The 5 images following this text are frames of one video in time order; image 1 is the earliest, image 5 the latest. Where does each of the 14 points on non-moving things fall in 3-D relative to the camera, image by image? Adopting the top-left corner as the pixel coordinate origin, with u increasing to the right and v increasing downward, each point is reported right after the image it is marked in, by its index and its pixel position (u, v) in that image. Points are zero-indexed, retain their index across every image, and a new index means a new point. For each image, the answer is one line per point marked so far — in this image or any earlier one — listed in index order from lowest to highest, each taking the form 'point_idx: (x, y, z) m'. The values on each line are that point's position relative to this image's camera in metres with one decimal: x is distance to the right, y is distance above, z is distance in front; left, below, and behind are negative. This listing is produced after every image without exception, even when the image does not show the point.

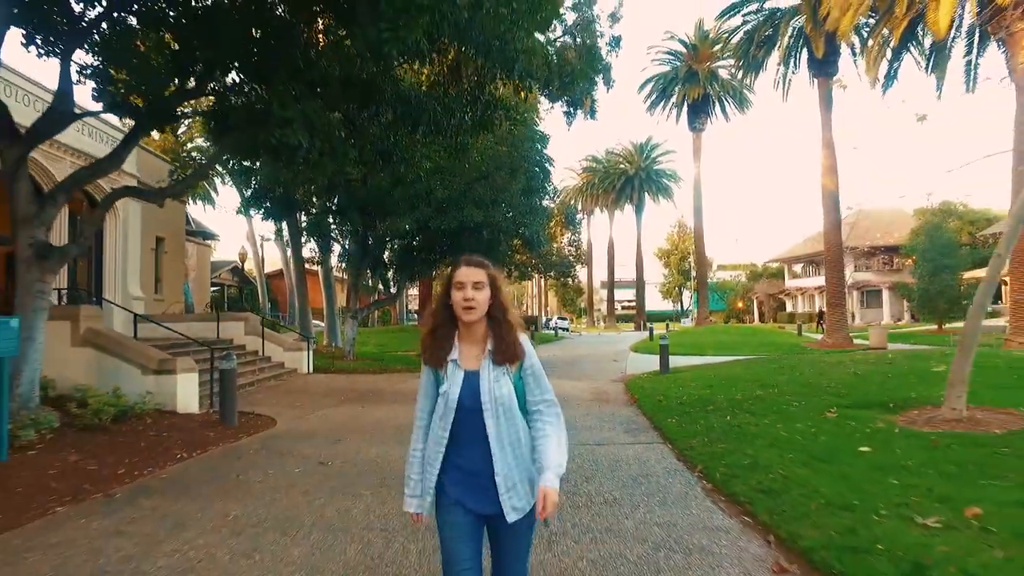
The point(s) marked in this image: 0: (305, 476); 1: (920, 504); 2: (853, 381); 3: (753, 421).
0: (-2.3, -2.1, +7.4) m
1: (+3.4, -1.8, +5.5) m
2: (+6.7, -1.8, +13.0) m
3: (+3.7, -2.0, +10.0) m
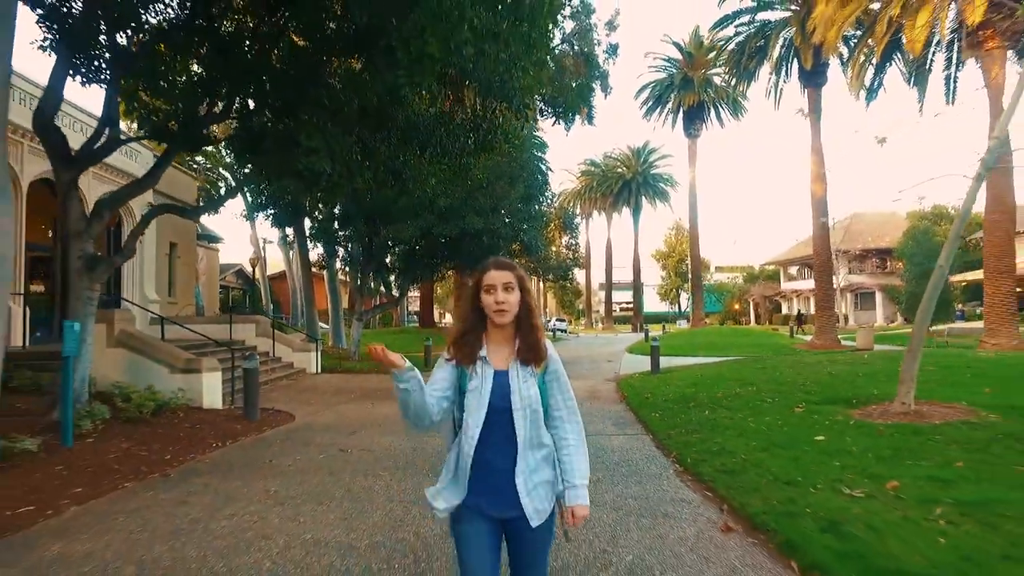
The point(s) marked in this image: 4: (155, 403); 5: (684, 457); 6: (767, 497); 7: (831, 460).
0: (-2.3, -2.2, +8.4) m
1: (+3.4, -1.9, +6.5) m
2: (+6.7, -1.9, +14.1) m
3: (+3.7, -2.1, +11.0) m
4: (-5.7, -1.8, +10.5) m
5: (+2.2, -2.1, +8.3) m
6: (+2.4, -1.9, +6.2) m
7: (+3.6, -1.9, +7.4) m
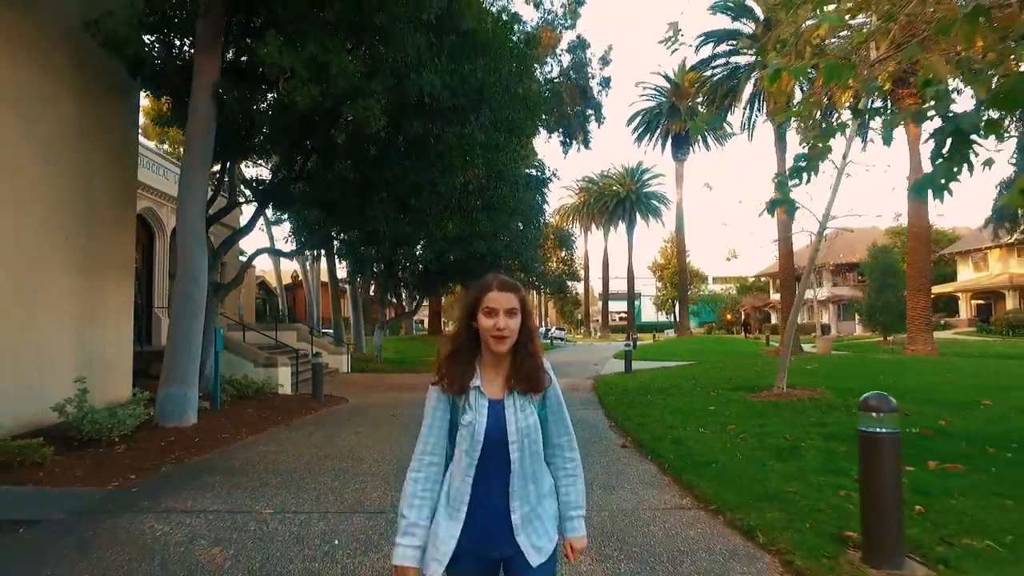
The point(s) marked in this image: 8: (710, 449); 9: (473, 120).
0: (-2.5, -2.6, +12.8) m
1: (+3.3, -2.3, +10.9) m
2: (+6.6, -2.4, +18.5) m
3: (+3.6, -2.5, +15.4) m
4: (-5.8, -2.2, +14.9) m
5: (+2.1, -2.5, +12.7) m
6: (+2.3, -2.3, +10.6) m
7: (+3.5, -2.3, +11.7) m
8: (+2.7, -2.2, +9.0) m
9: (-0.7, +3.1, +12.1) m
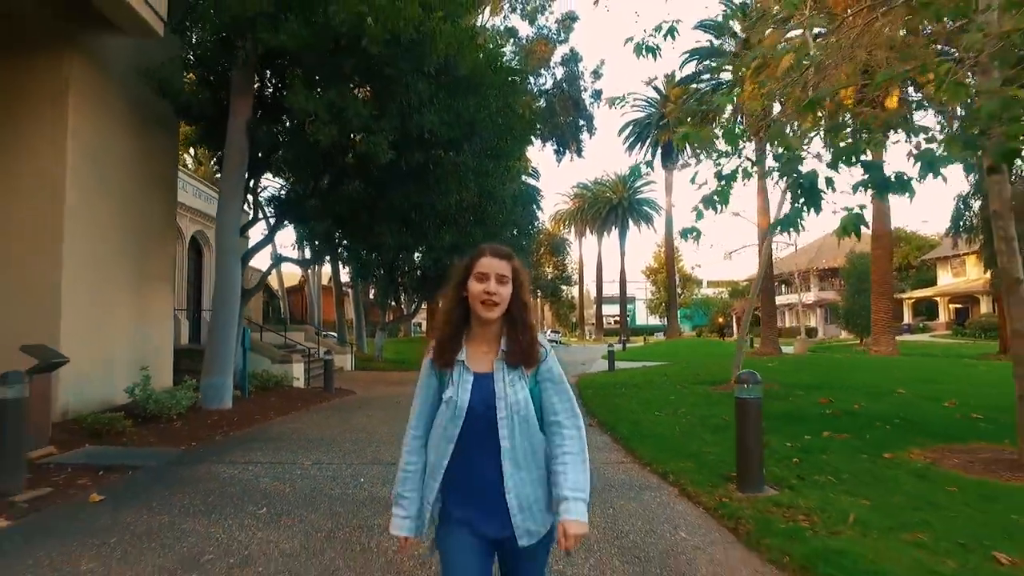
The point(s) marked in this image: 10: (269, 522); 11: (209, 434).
0: (-2.7, -2.7, +14.8) m
1: (+3.0, -2.4, +13.0) m
2: (+6.3, -2.6, +20.5) m
3: (+3.3, -2.7, +17.4) m
4: (-6.1, -2.3, +16.9) m
5: (+1.8, -2.6, +14.7) m
6: (+2.0, -2.4, +12.6) m
7: (+3.2, -2.4, +13.8) m
8: (+2.4, -2.3, +11.1) m
9: (-1.0, +2.9, +14.2) m
10: (-2.1, -2.0, +5.7) m
11: (-4.7, -2.3, +10.3) m
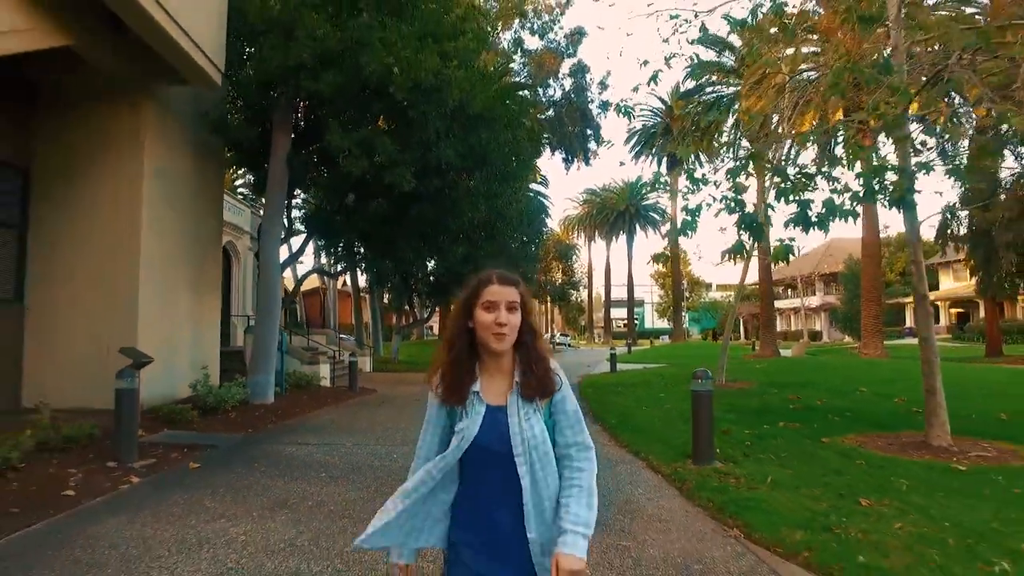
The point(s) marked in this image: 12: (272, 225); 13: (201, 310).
0: (-2.6, -2.9, +16.6) m
1: (+3.1, -2.6, +14.7) m
2: (+6.5, -2.8, +22.2) m
3: (+3.5, -2.9, +19.2) m
4: (-5.9, -2.6, +18.8) m
5: (+1.9, -2.9, +16.5) m
6: (+2.1, -2.6, +14.4) m
7: (+3.4, -2.7, +15.5) m
8: (+2.5, -2.5, +12.8) m
9: (-0.9, +2.7, +16.0) m
10: (-2.1, -2.2, +7.5) m
11: (-4.6, -2.5, +12.1) m
12: (-5.3, +1.5, +14.7) m
13: (-6.9, -0.4, +14.6) m
